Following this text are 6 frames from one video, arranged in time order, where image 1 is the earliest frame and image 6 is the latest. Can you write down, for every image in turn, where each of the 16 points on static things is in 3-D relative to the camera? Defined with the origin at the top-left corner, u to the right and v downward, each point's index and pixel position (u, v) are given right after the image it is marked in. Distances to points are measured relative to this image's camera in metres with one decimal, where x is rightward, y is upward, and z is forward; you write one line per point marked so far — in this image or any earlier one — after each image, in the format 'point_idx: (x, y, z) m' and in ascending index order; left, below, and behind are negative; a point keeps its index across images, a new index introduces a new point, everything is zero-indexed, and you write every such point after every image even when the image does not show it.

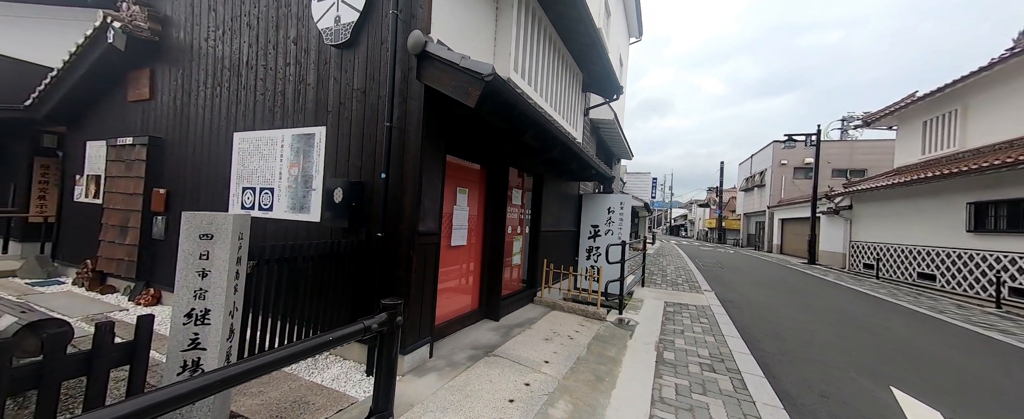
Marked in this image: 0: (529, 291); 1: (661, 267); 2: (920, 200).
0: (+0.3, -1.5, +5.4) m
1: (+5.3, -2.2, +10.8) m
2: (+14.1, +0.3, +10.0) m
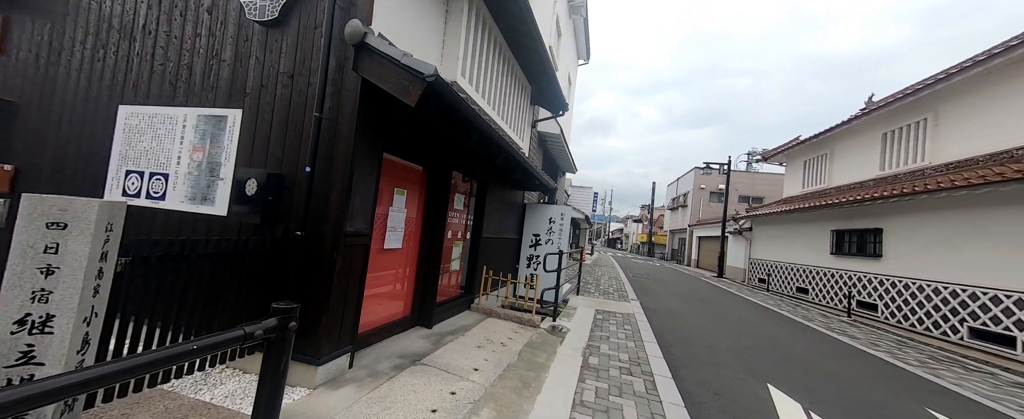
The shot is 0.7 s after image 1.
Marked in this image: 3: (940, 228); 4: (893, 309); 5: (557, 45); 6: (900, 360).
0: (-0.9, -1.7, +5.4) m
1: (+3.3, -2.7, +11.4) m
2: (+12.1, -0.7, +12.1) m
3: (+10.9, -0.4, +7.2) m
4: (+10.6, -2.8, +8.0) m
5: (+1.7, +6.2, +10.9) m
6: (+7.1, -2.8, +5.2) m
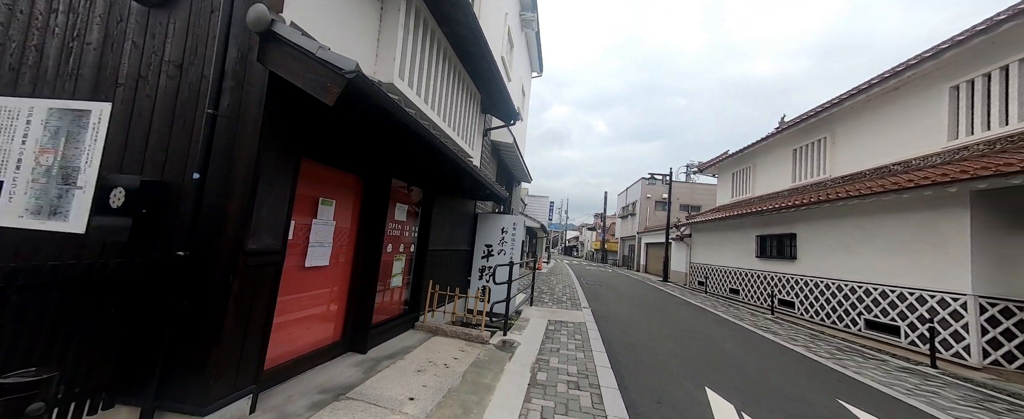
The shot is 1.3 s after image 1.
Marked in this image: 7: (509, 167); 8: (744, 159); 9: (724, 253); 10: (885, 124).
0: (-1.8, -1.8, +5.0) m
1: (+1.5, -3.0, +11.5) m
2: (+10.2, -1.0, +13.4) m
3: (+9.6, -0.6, +8.3) m
4: (+9.3, -3.0, +9.0) m
5: (0.0, +5.9, +11.0) m
6: (+6.2, -2.9, +5.8) m
7: (-0.1, +1.9, +12.7) m
8: (+11.9, +2.6, +14.6) m
9: (+10.1, -2.1, +13.7) m
10: (+11.0, +2.6, +8.2) m
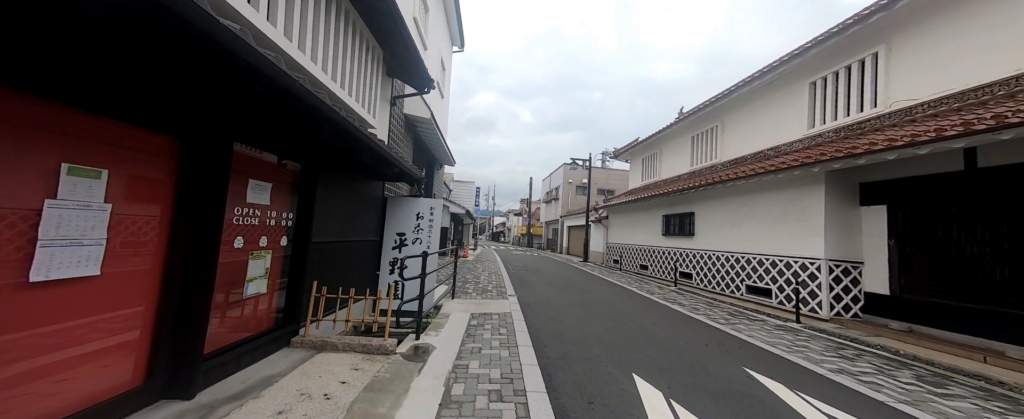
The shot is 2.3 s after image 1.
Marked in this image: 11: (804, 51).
0: (-3.0, -1.6, +3.7) m
1: (-1.3, -2.4, +10.9) m
2: (+6.7, -0.2, +14.7) m
3: (+7.3, 0.0, +9.7) m
4: (+6.8, -2.4, +10.3) m
5: (-2.7, +6.4, +9.6) m
6: (+4.5, -2.5, +6.4) m
7: (-3.3, +2.5, +11.4) m
8: (+7.9, +3.5, +16.1) m
9: (+6.5, -1.2, +15.0) m
10: (+8.6, +3.2, +9.7) m
11: (+8.1, +4.4, +7.9) m
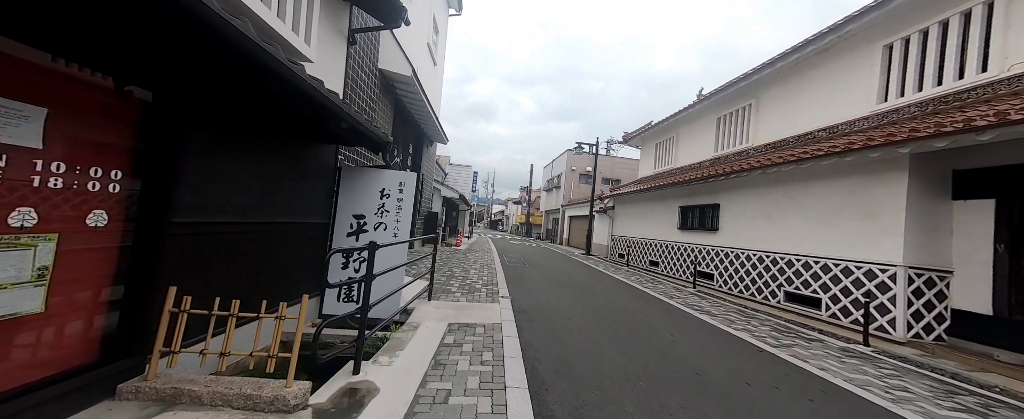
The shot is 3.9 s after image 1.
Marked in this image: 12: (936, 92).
0: (-3.1, -1.2, +2.3) m
1: (-1.5, -1.9, +9.4) m
2: (+6.6, +0.3, +13.2) m
3: (+7.2, +0.3, +8.2) m
4: (+6.6, -2.1, +8.9) m
5: (-2.6, +7.0, +7.9) m
6: (+4.4, -2.3, +5.0) m
7: (-3.3, +3.1, +9.8) m
8: (+7.9, +4.0, +14.5) m
9: (+6.4, -0.7, +13.5) m
10: (+8.6, +3.4, +8.1) m
11: (+8.2, +4.6, +6.3) m
12: (+8.6, +2.4, +5.8) m
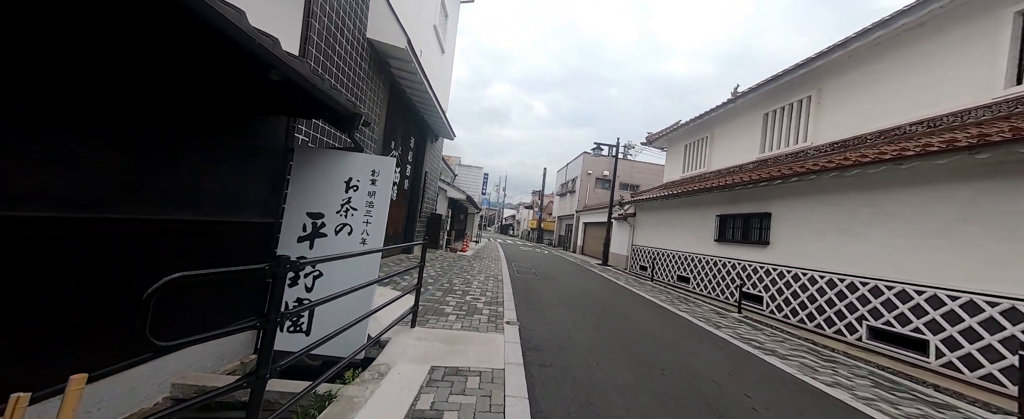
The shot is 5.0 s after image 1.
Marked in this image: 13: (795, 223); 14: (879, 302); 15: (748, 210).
0: (-3.1, -1.1, +1.1) m
1: (-1.2, -1.9, +8.2) m
2: (+7.0, 0.0, +11.7) m
3: (+7.5, 0.0, +6.6) m
4: (+6.9, -2.4, +7.3) m
5: (-2.2, +7.0, +6.8) m
6: (+4.5, -2.4, +3.5) m
7: (-2.9, +3.1, +8.7) m
8: (+8.6, +3.6, +13.0) m
9: (+6.8, -1.1, +12.0) m
10: (+9.0, +3.1, +6.5) m
11: (+8.5, +4.3, +4.7) m
12: (+8.8, +2.1, +4.2) m
13: (+7.4, -0.4, +7.5) m
14: (+7.1, -1.8, +5.5) m
15: (+7.3, 0.0, +8.8) m
